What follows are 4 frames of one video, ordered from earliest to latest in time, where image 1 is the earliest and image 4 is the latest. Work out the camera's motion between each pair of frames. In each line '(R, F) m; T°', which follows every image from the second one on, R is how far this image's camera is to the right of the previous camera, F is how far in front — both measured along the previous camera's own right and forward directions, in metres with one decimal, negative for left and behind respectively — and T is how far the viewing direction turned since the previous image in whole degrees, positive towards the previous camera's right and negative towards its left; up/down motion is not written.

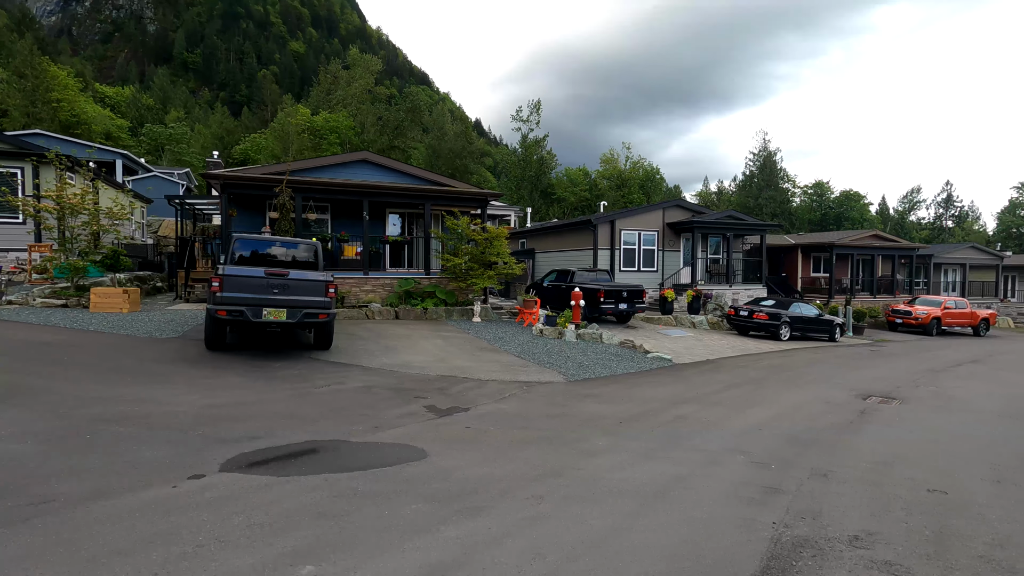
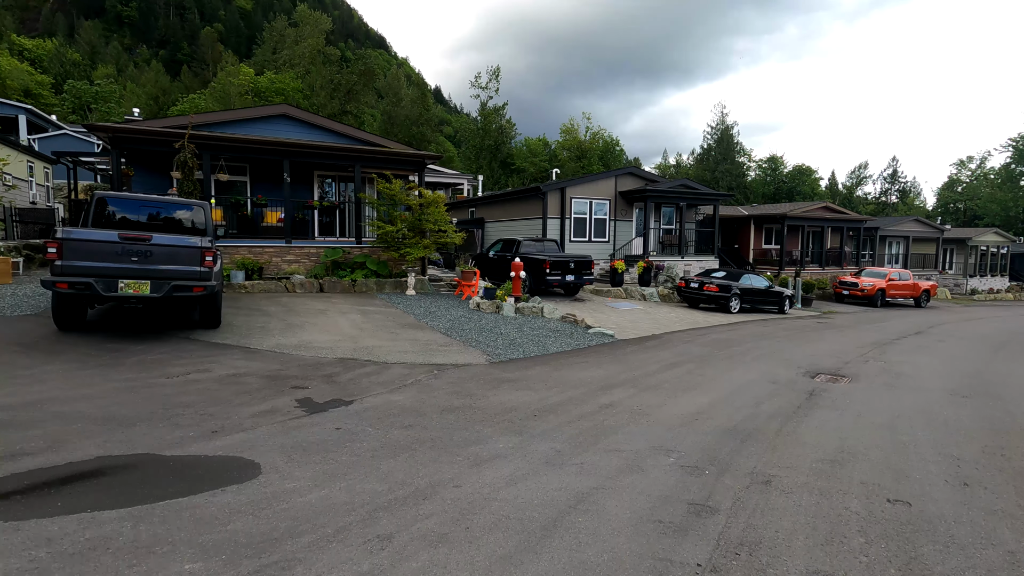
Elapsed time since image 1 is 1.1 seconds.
(+0.7, +1.1) m; +4°
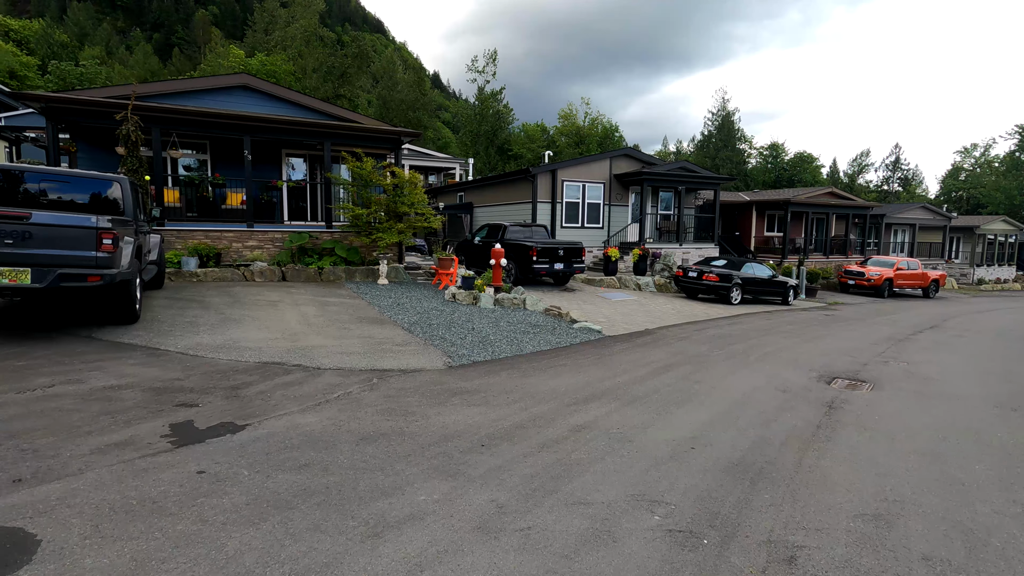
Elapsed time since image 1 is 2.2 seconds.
(+0.4, +1.2) m; 0°
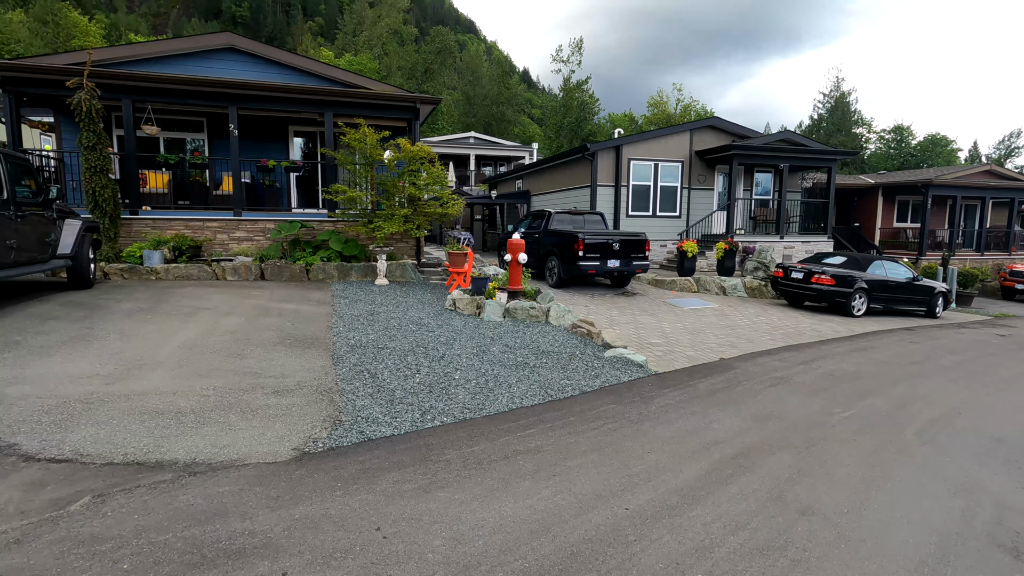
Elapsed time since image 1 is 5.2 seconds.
(+1.1, +3.2) m; -9°
